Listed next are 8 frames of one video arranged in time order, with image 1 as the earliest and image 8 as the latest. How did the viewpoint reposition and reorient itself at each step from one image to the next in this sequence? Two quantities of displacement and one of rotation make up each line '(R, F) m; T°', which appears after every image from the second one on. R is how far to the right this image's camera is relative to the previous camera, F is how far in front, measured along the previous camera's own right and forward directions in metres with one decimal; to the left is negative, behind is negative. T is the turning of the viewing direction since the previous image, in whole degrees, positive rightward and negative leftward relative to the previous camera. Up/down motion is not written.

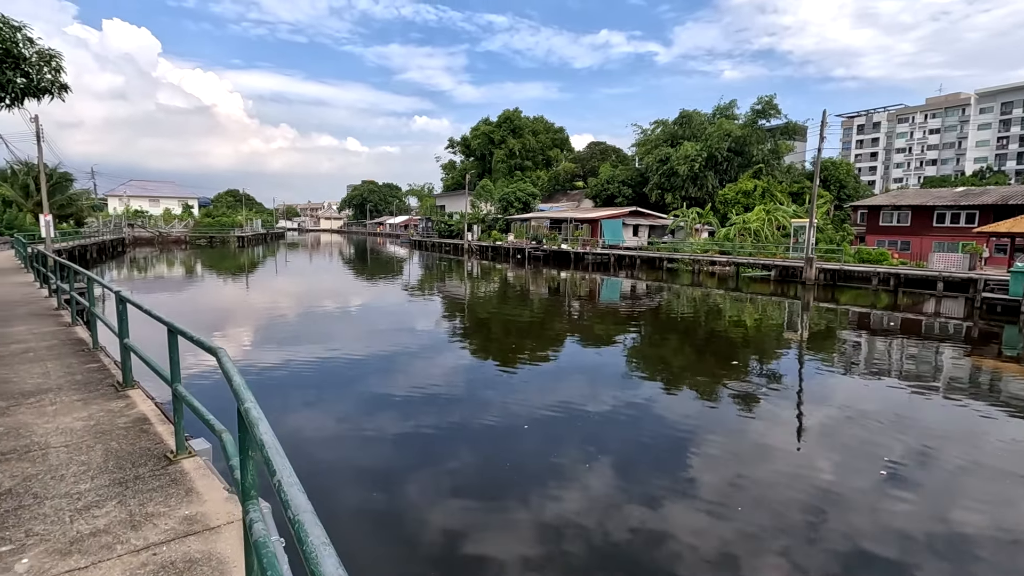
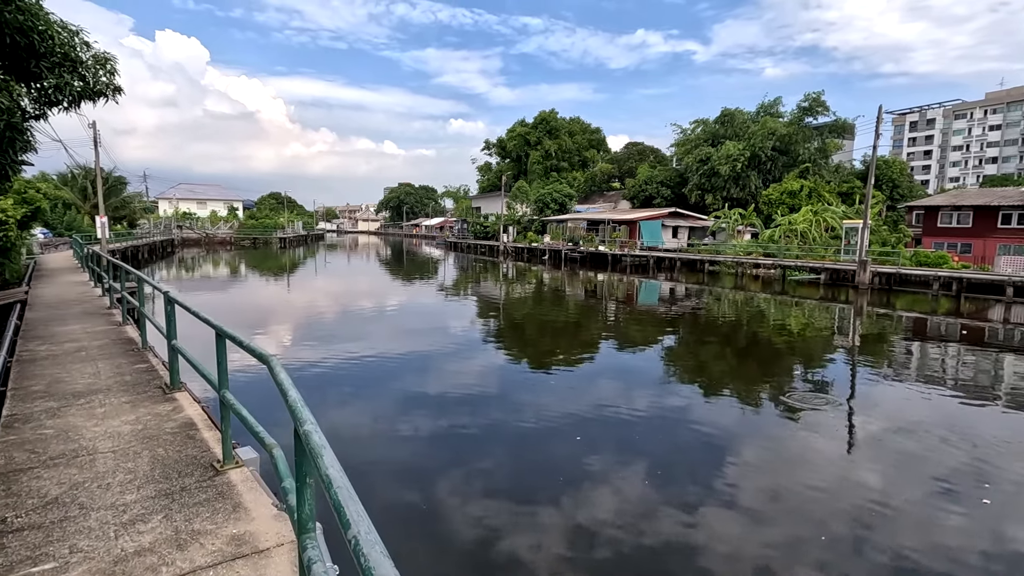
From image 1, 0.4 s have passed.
(-0.1, +0.2) m; -4°
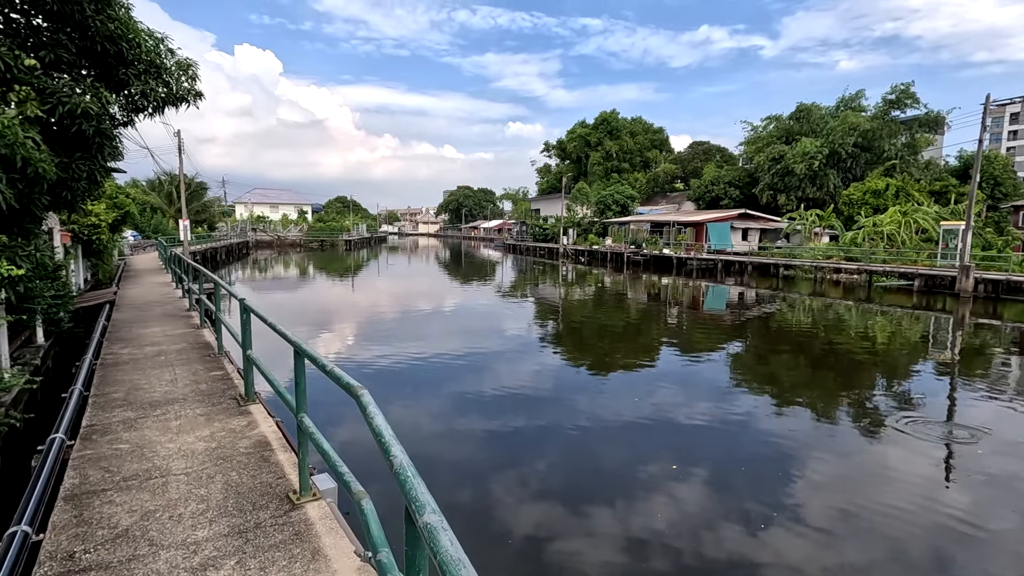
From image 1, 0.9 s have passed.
(-0.2, +0.3) m; -6°
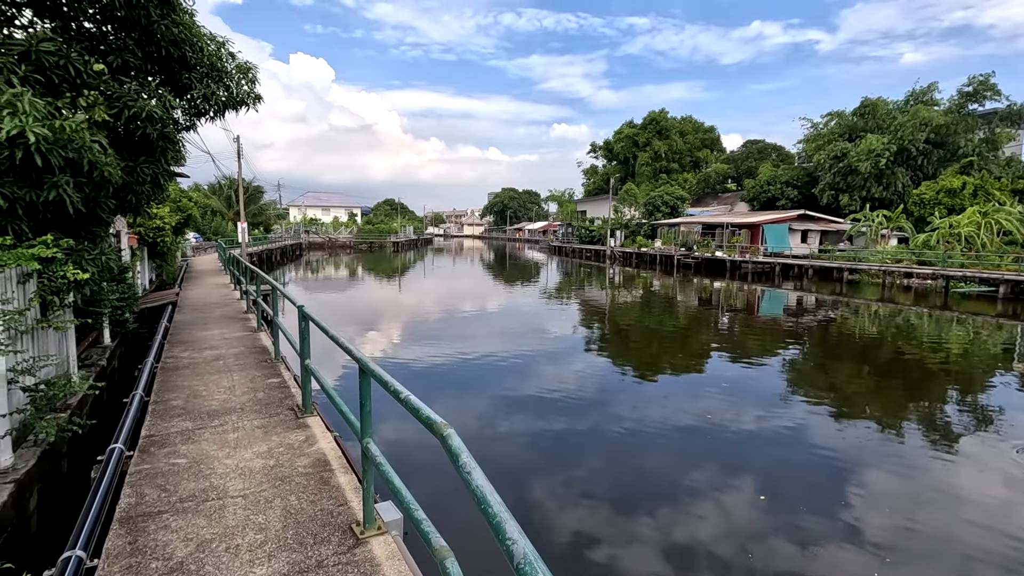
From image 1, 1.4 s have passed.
(-0.1, +0.2) m; -5°
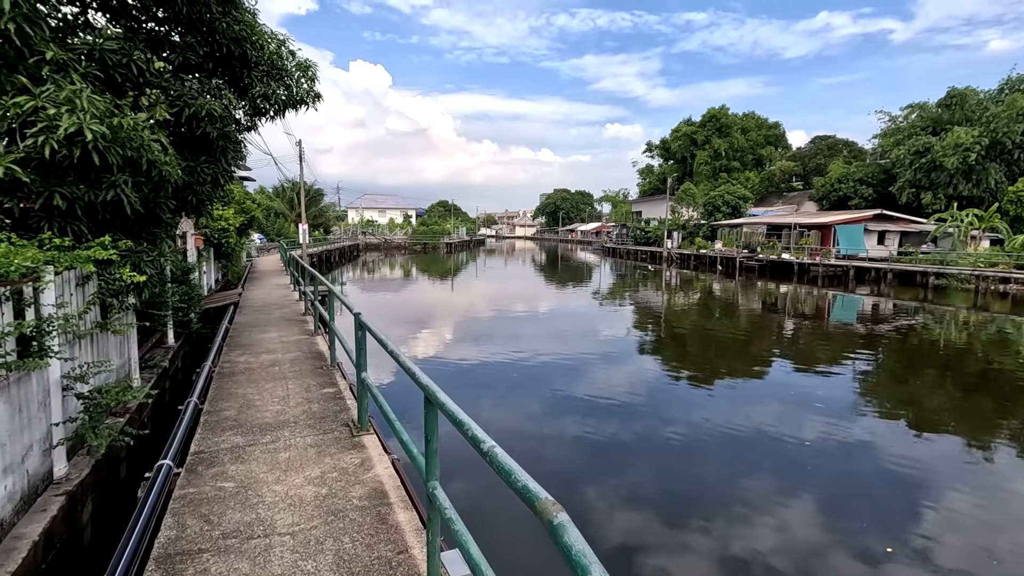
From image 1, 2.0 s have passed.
(-0.1, +0.3) m; -5°
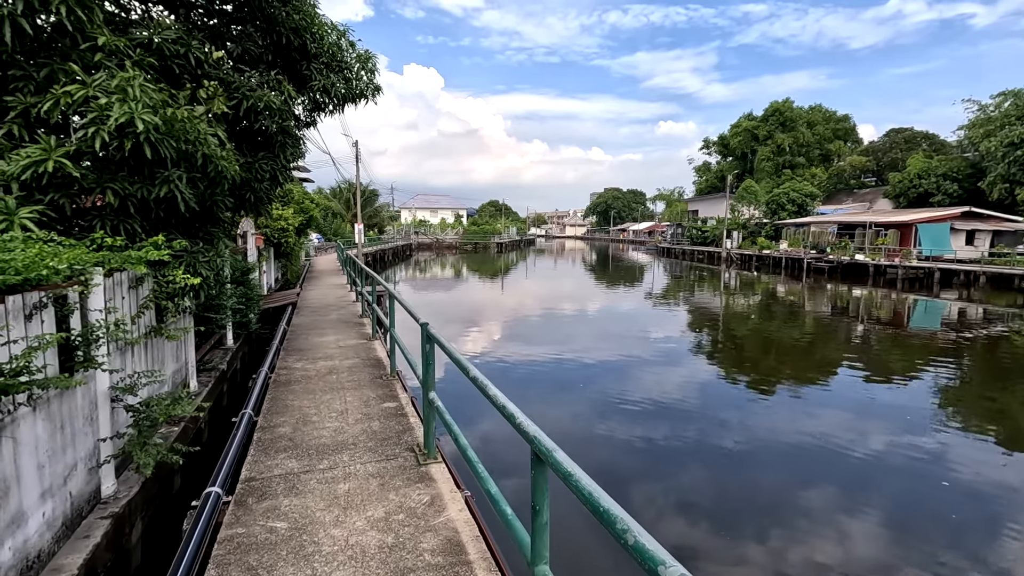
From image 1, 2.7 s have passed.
(-0.2, +0.4) m; -5°
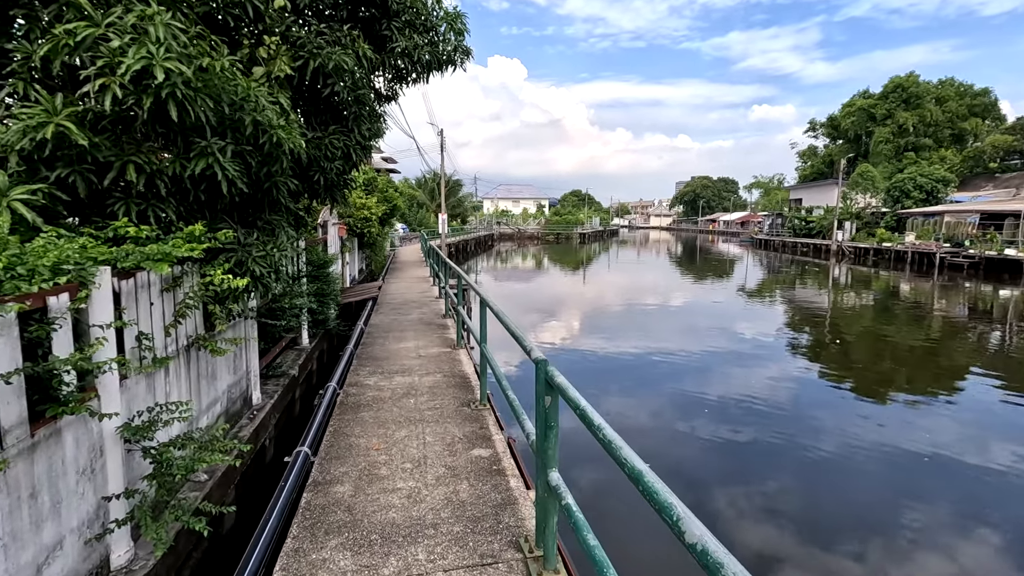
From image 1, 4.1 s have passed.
(-0.2, +0.8) m; -8°
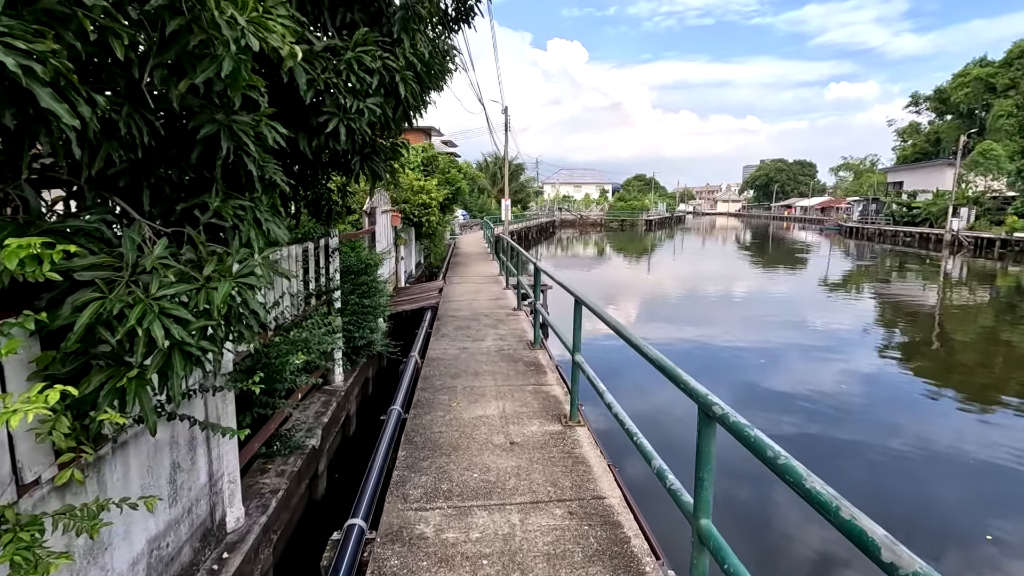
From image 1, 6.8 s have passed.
(-0.4, +1.6) m; -6°
